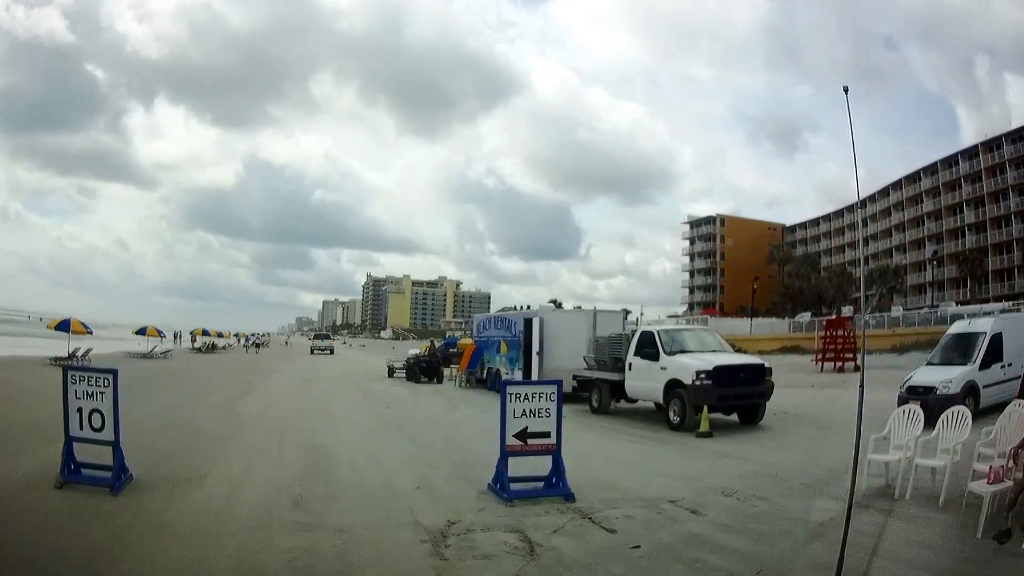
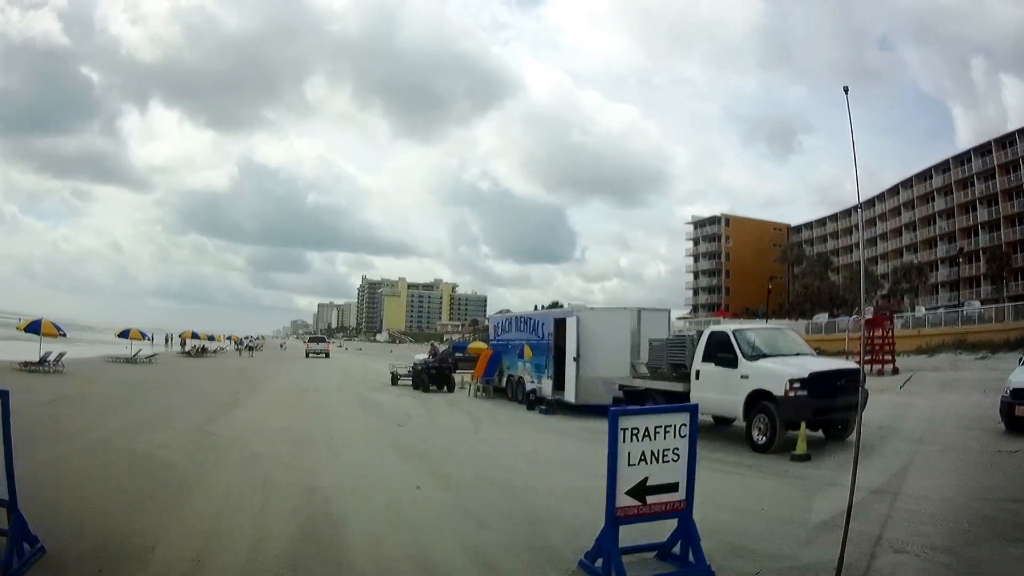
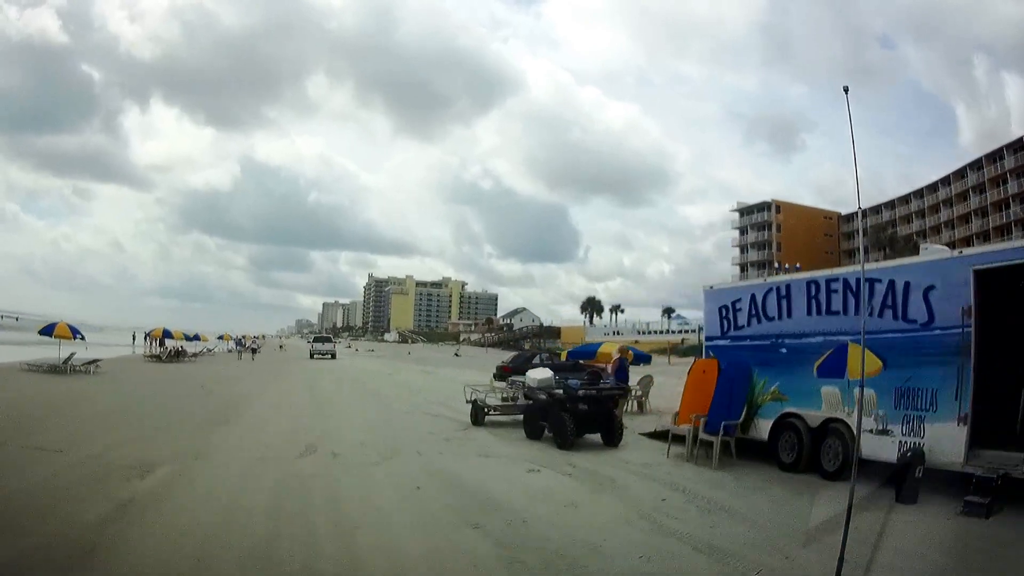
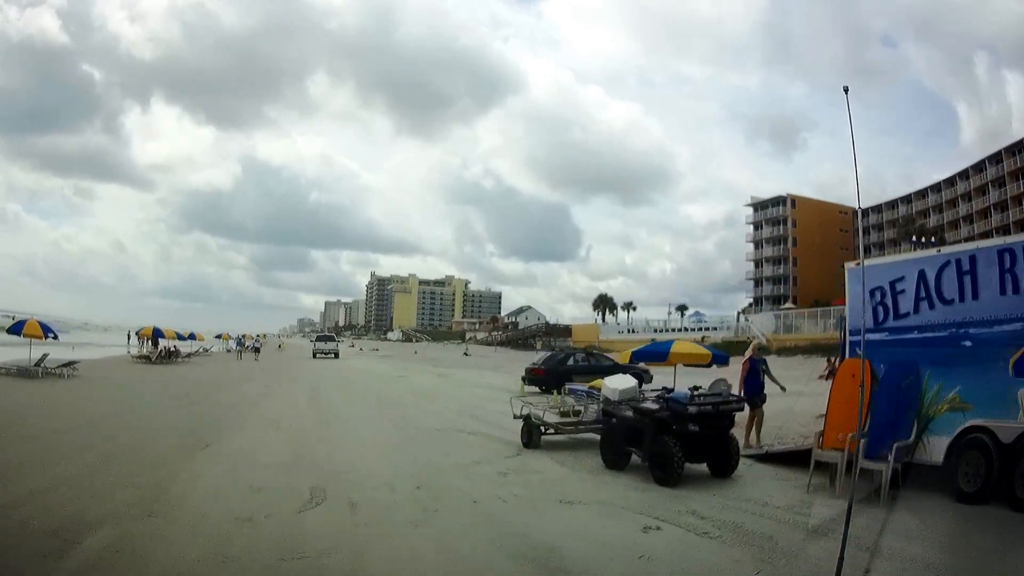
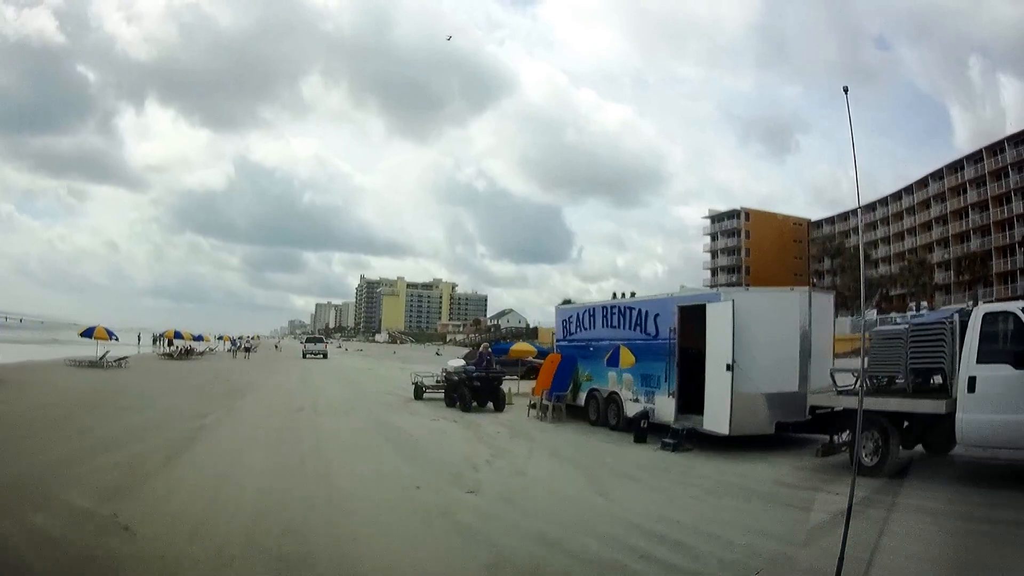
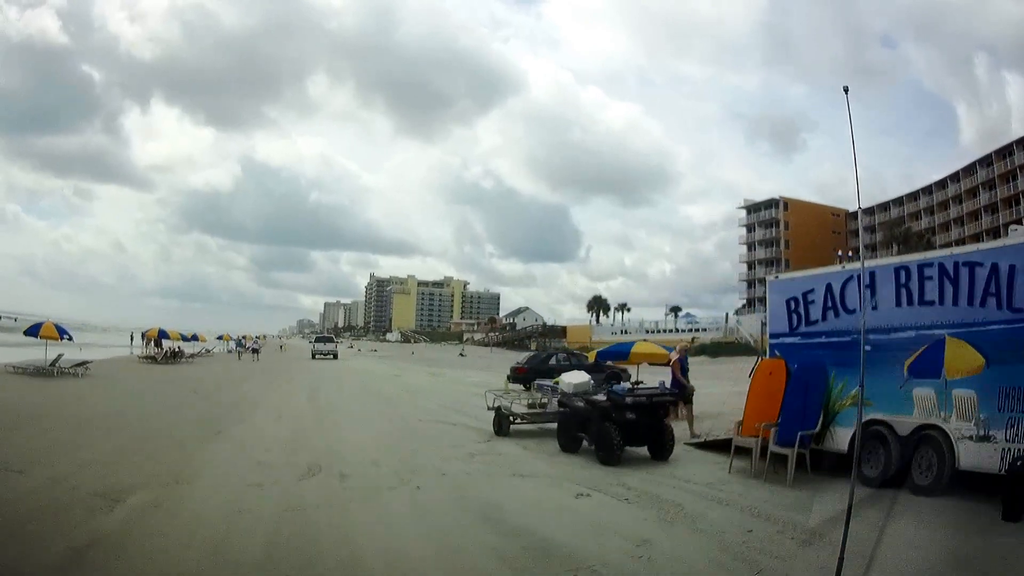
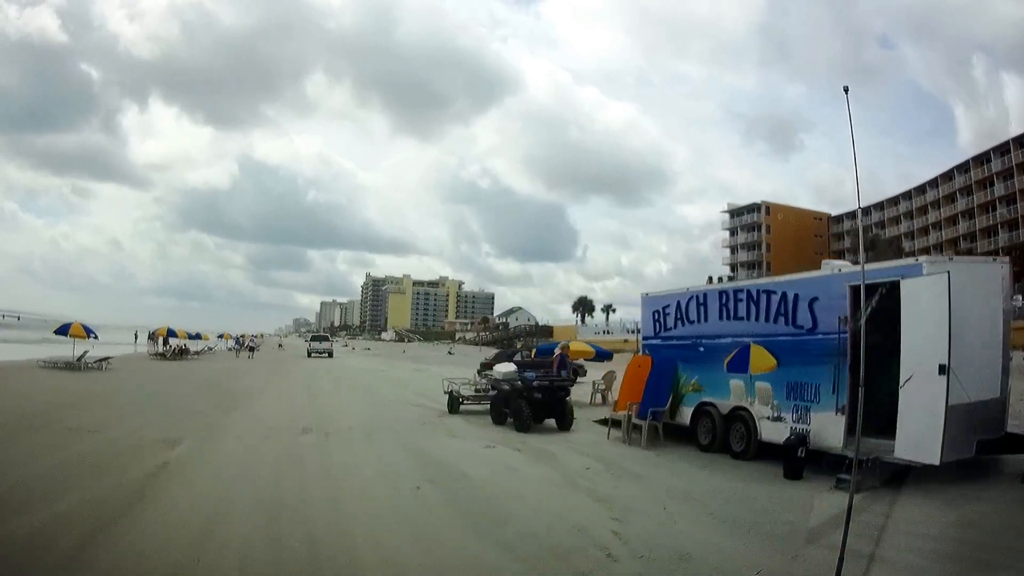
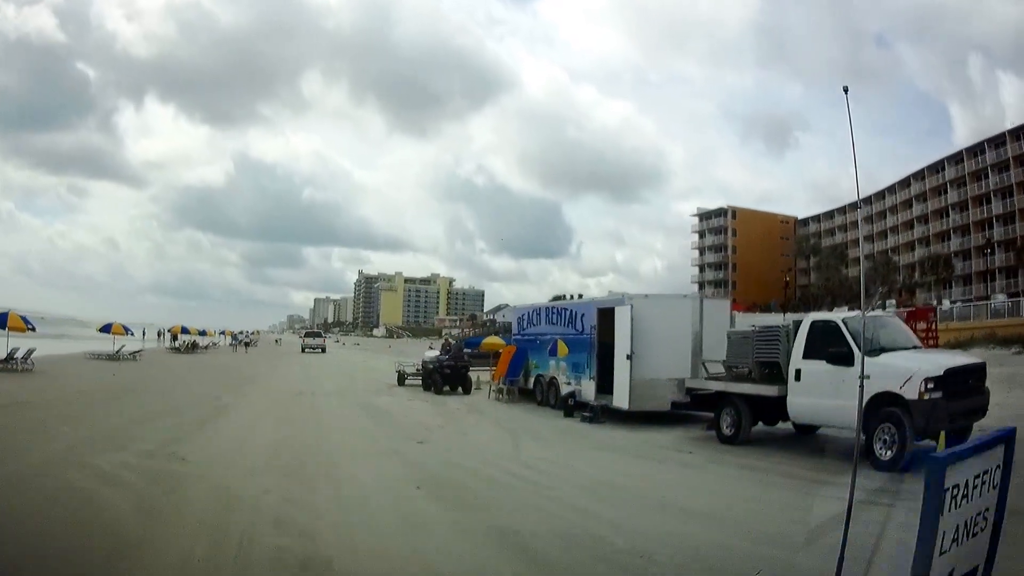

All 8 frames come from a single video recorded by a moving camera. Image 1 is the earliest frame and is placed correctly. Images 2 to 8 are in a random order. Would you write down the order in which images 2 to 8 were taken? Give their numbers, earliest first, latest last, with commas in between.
2, 8, 5, 7, 3, 6, 4
